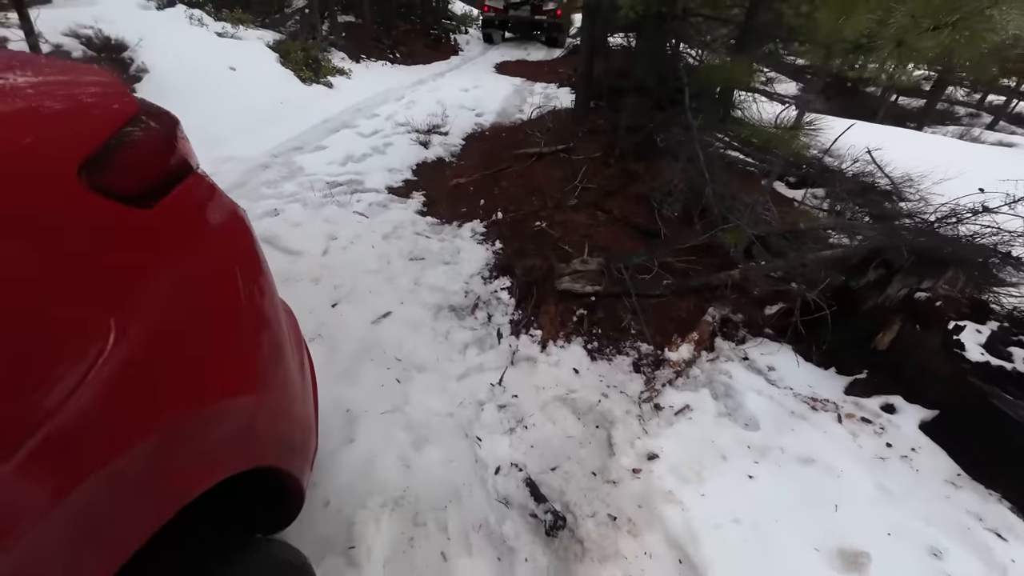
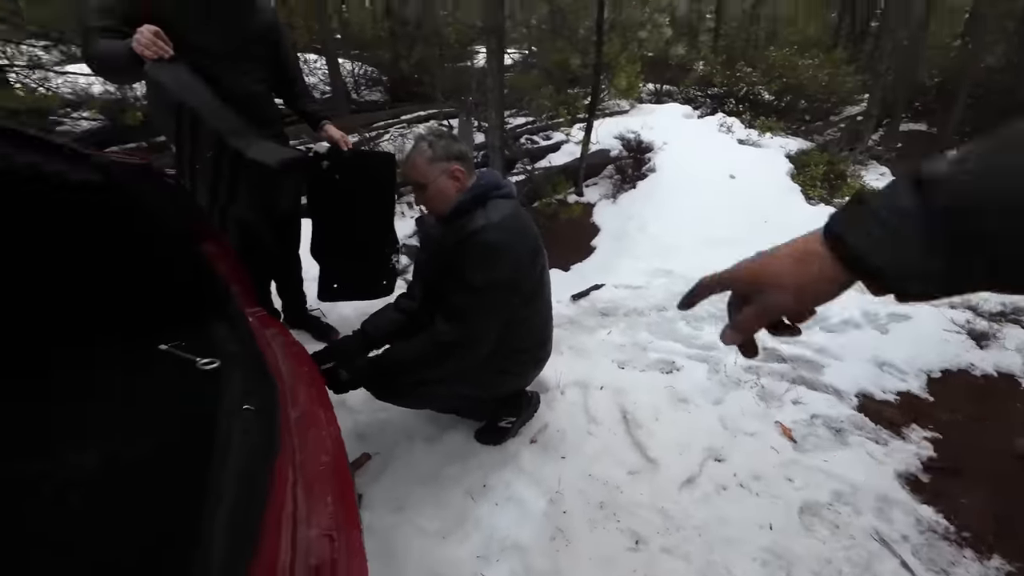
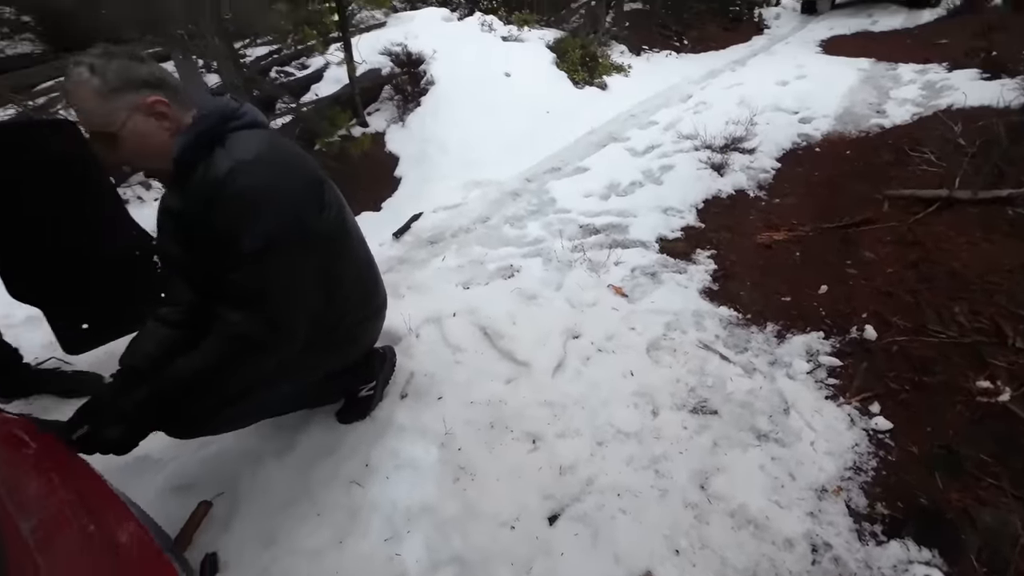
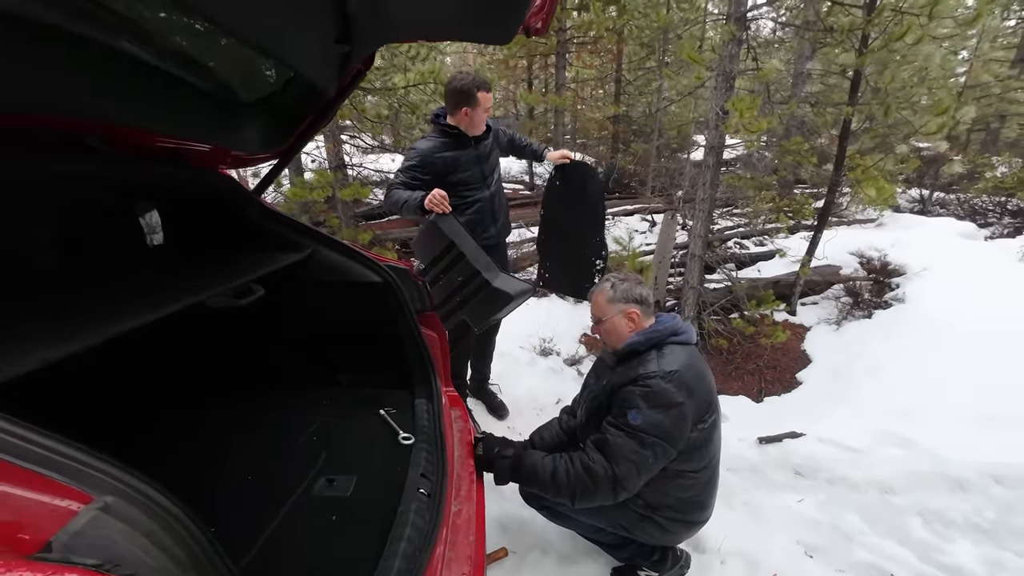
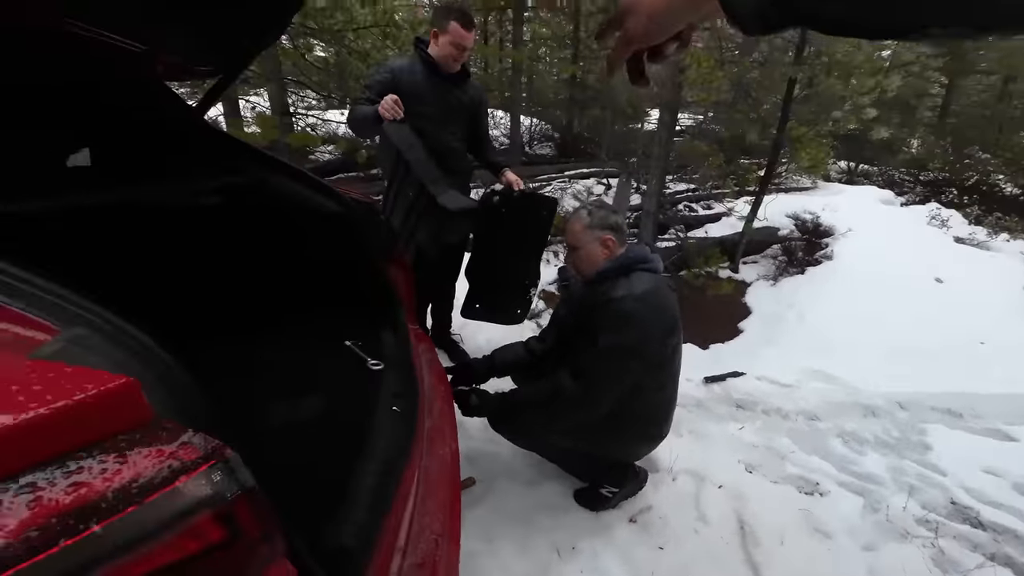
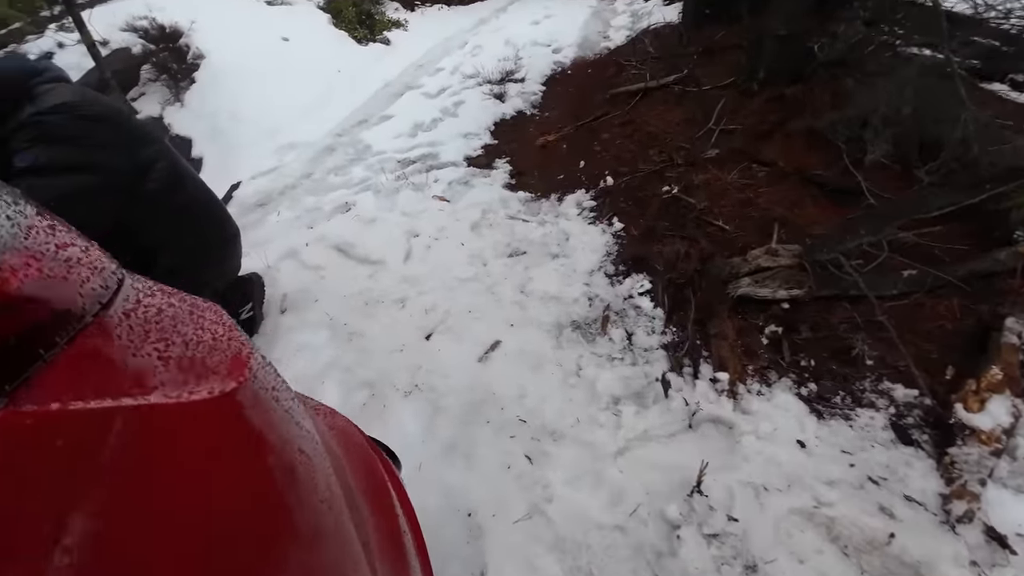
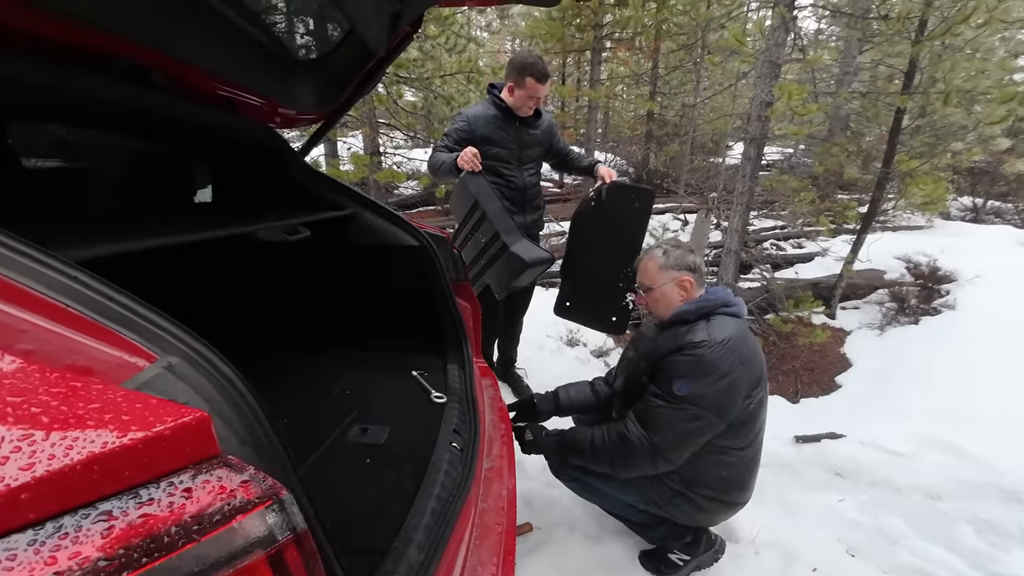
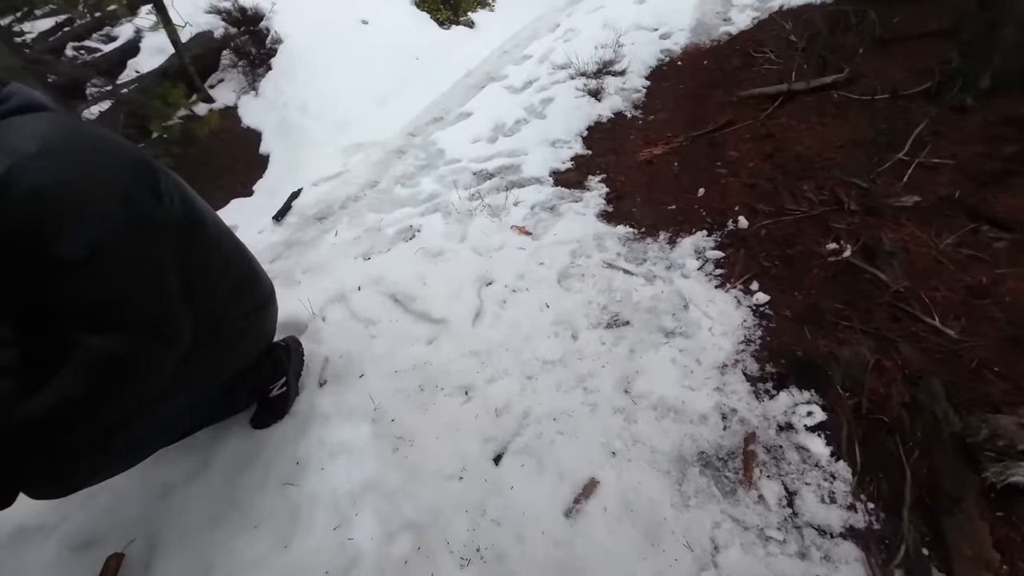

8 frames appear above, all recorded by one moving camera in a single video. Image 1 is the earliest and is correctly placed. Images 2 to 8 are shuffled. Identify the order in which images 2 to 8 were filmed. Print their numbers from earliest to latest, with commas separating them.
6, 8, 3, 2, 5, 7, 4
